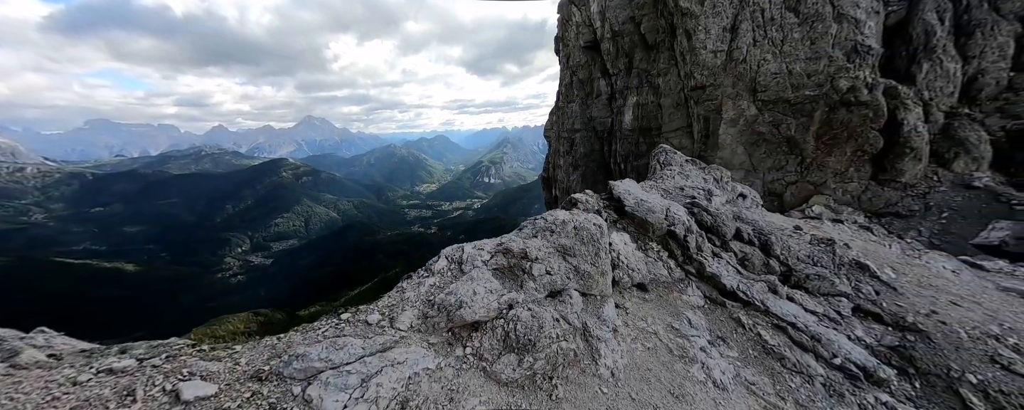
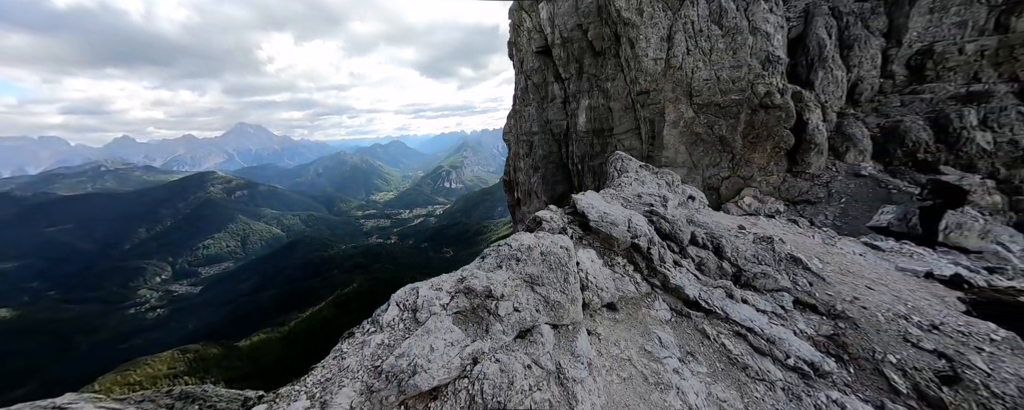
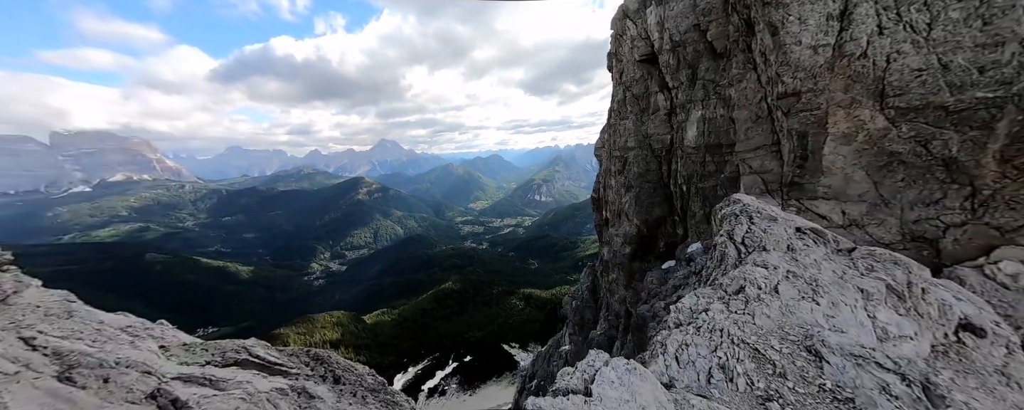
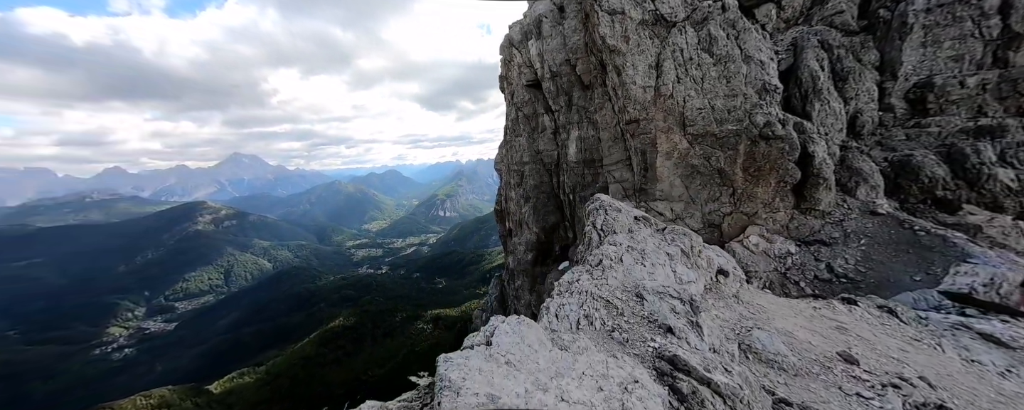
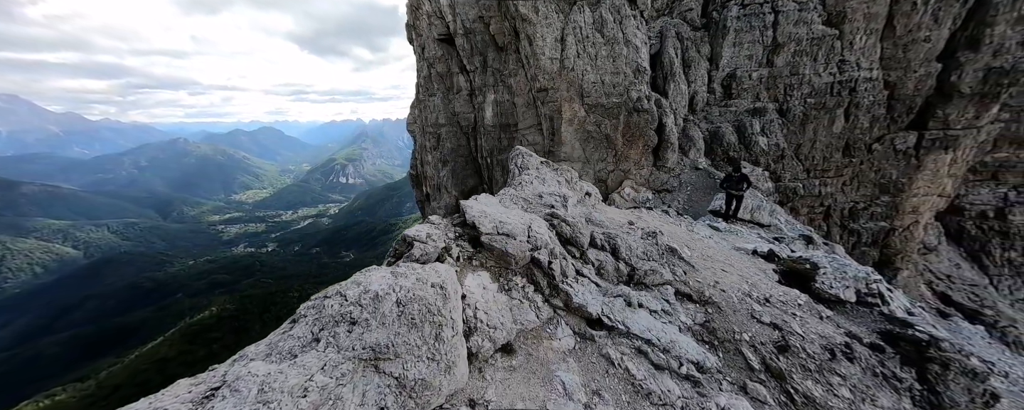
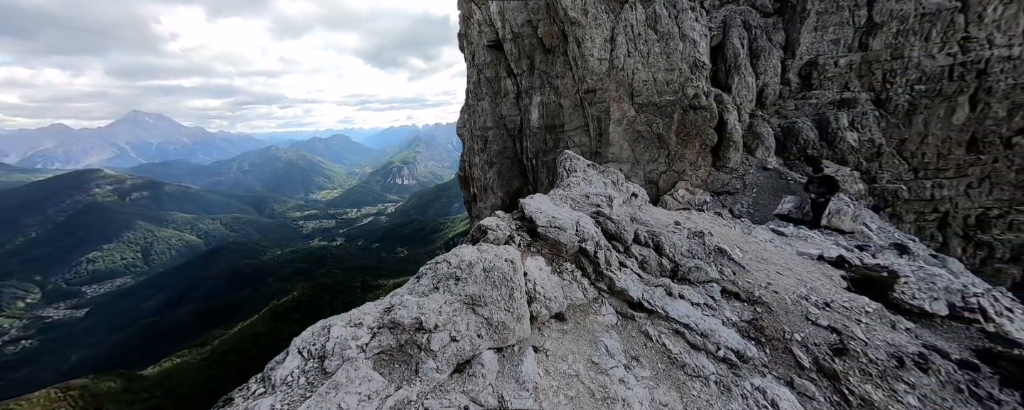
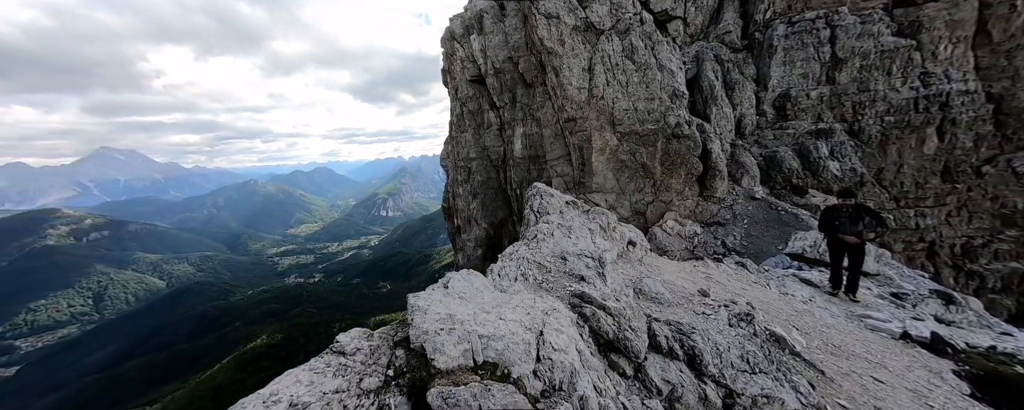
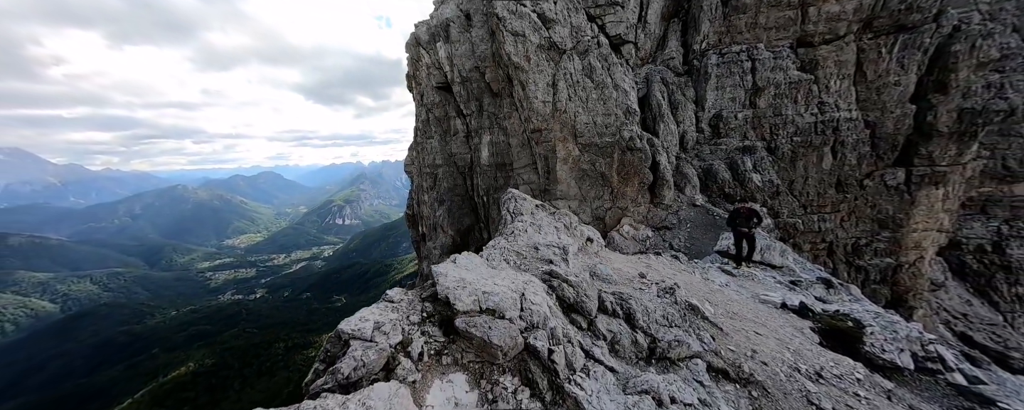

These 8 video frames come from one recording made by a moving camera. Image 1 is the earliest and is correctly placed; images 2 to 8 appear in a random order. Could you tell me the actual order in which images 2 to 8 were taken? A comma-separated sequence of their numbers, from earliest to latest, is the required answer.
2, 6, 5, 8, 7, 4, 3
